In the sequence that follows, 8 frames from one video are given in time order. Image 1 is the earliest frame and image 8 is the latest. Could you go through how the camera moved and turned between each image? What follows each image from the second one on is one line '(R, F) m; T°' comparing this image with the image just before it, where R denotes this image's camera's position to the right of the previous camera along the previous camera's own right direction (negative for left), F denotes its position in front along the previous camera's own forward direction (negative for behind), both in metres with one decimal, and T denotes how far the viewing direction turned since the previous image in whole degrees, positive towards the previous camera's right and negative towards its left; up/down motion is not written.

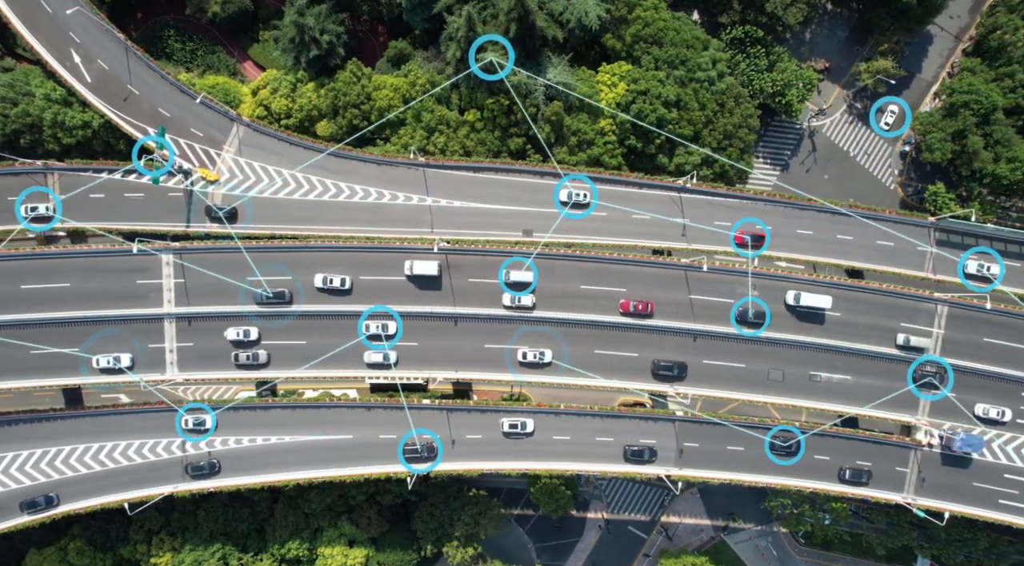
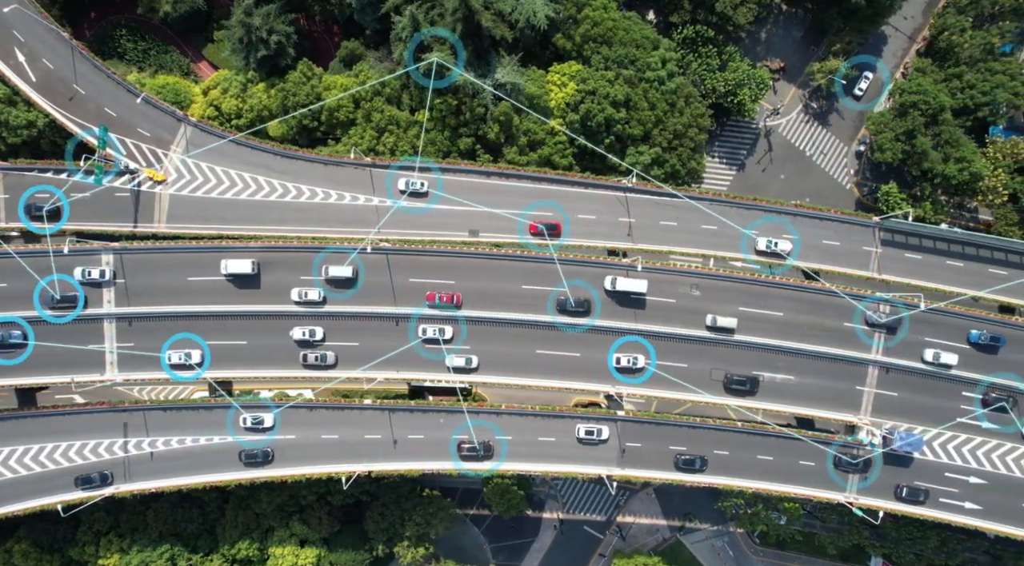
(+6.2, 0.0) m; 0°
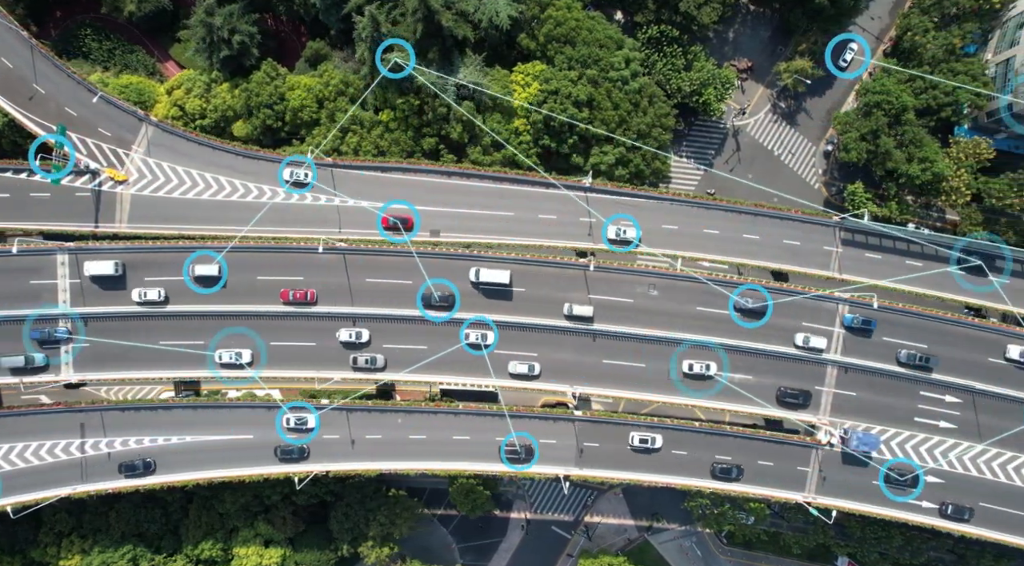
(+4.6, 0.0) m; 0°
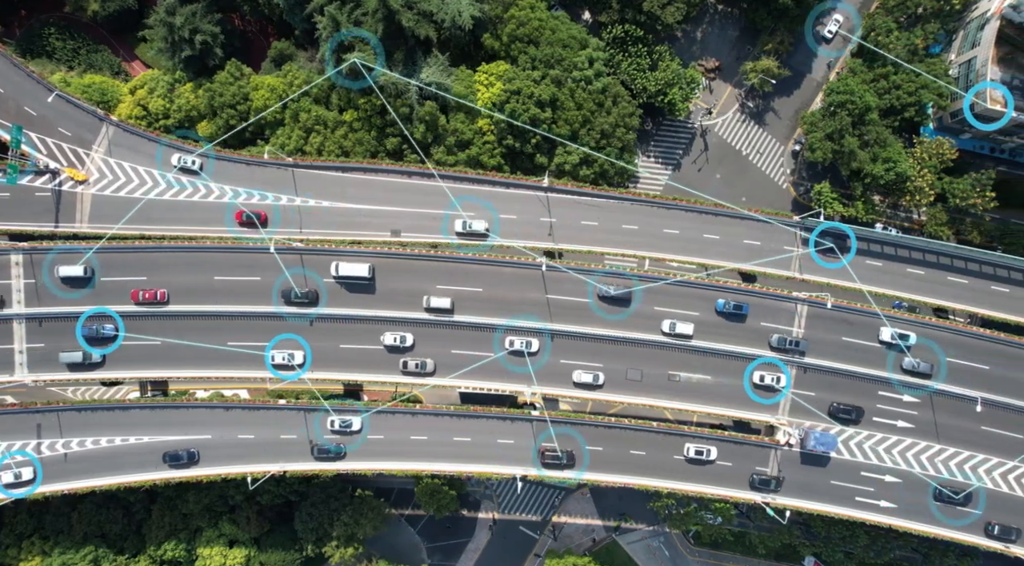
(+4.6, +0.1) m; 0°
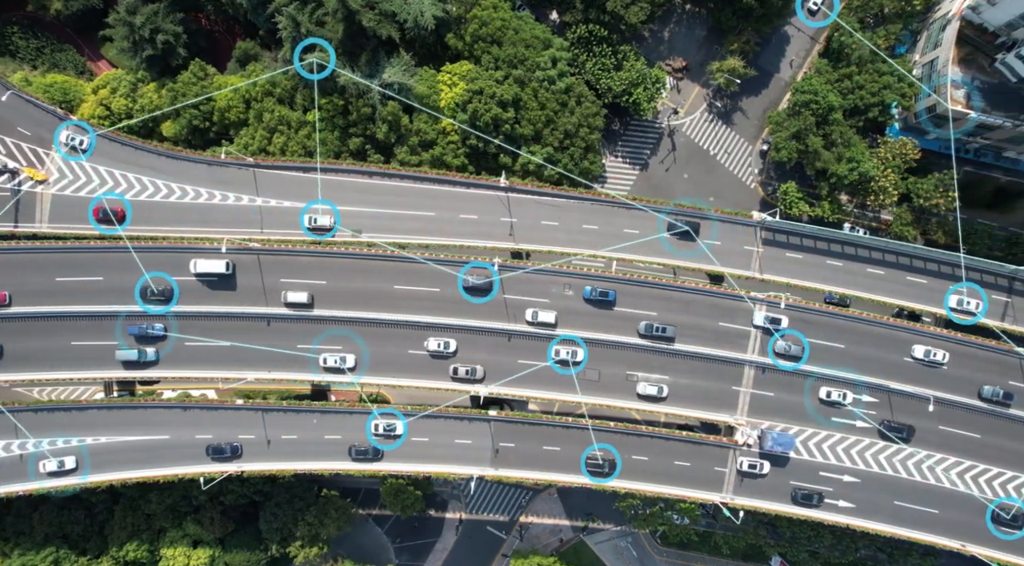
(+4.6, +0.1) m; 0°
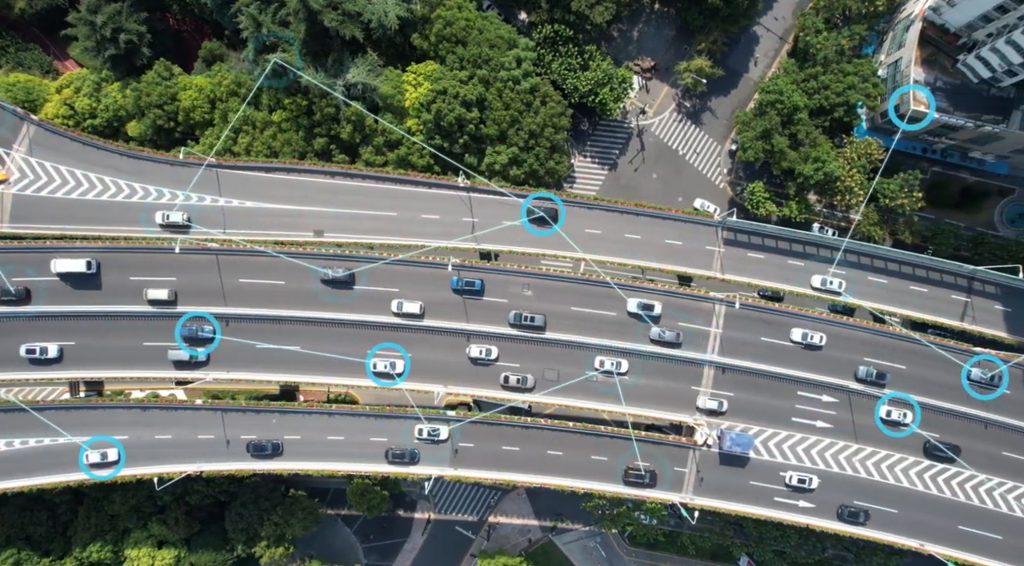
(+4.4, 0.0) m; 0°
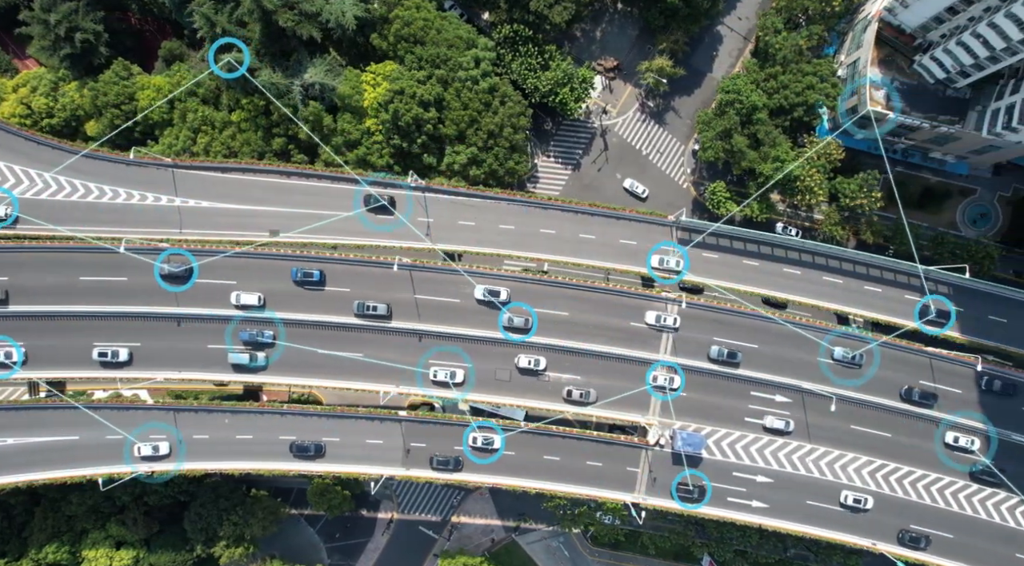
(+5.1, 0.0) m; 0°
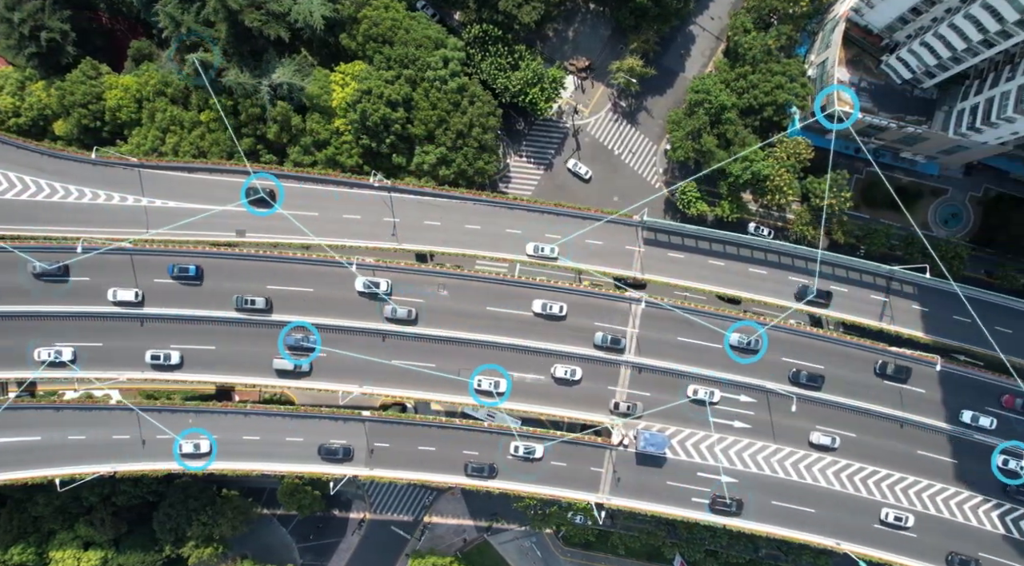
(+3.8, +0.1) m; 0°
